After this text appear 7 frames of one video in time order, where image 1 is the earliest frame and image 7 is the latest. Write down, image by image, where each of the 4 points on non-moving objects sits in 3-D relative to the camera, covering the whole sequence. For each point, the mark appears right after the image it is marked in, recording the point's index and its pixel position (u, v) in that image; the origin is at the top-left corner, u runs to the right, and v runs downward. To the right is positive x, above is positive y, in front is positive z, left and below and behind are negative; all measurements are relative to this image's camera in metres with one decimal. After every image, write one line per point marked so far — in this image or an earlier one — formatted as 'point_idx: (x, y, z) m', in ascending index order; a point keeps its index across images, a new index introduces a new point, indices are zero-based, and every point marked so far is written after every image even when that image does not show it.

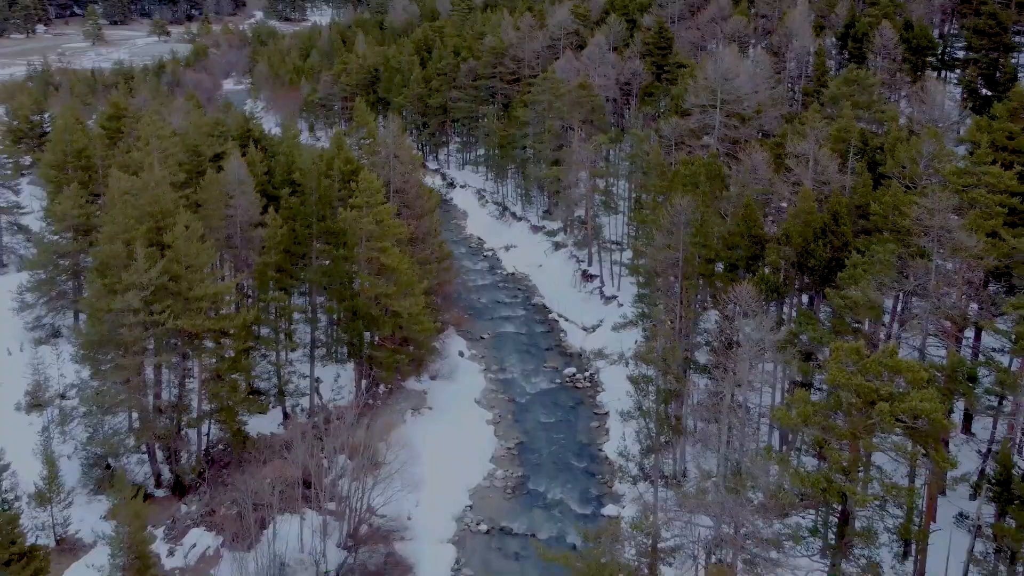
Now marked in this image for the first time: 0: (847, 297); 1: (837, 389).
0: (+5.3, -0.1, +18.9) m
1: (+4.3, -1.3, +16.0) m
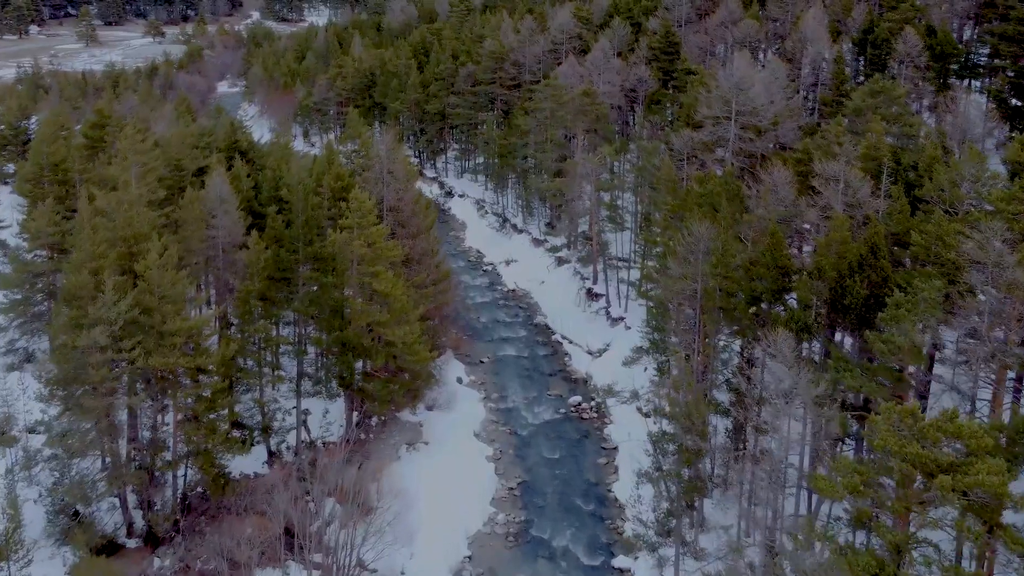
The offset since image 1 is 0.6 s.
0: (+5.3, -0.7, +16.9) m
1: (+4.4, -1.9, +14.1) m
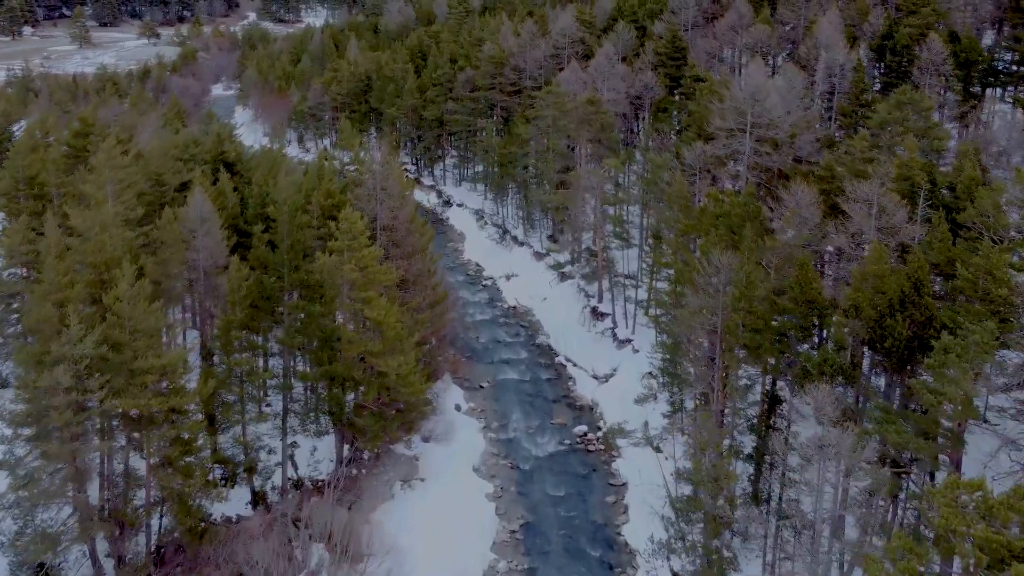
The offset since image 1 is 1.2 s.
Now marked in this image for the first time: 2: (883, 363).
0: (+5.4, -1.3, +15.1) m
1: (+4.4, -2.5, +12.3) m
2: (+5.2, -1.0, +16.8) m
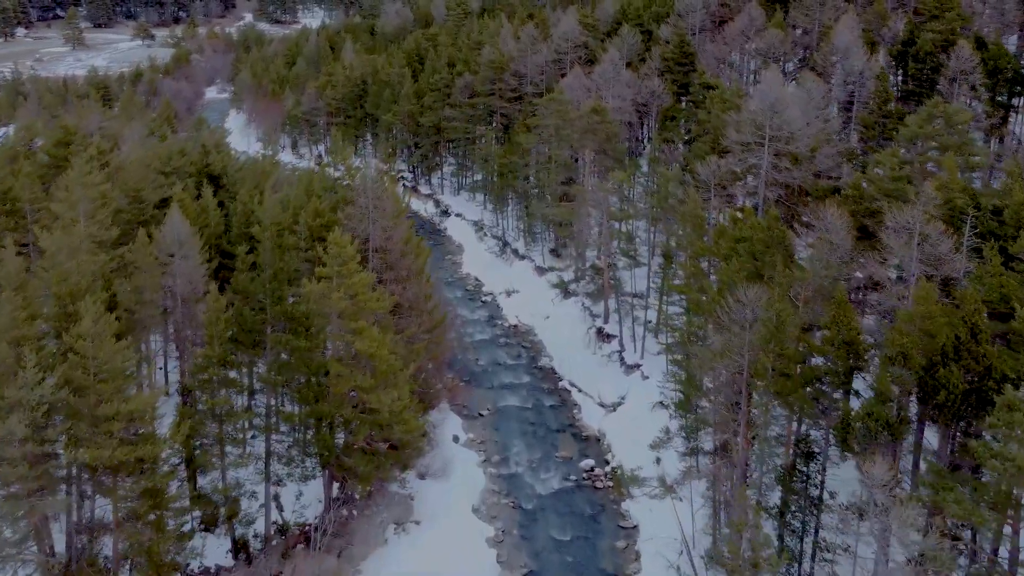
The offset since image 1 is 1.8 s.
0: (+5.4, -1.8, +13.3) m
1: (+4.5, -3.0, +10.4) m
2: (+5.2, -1.6, +14.9) m
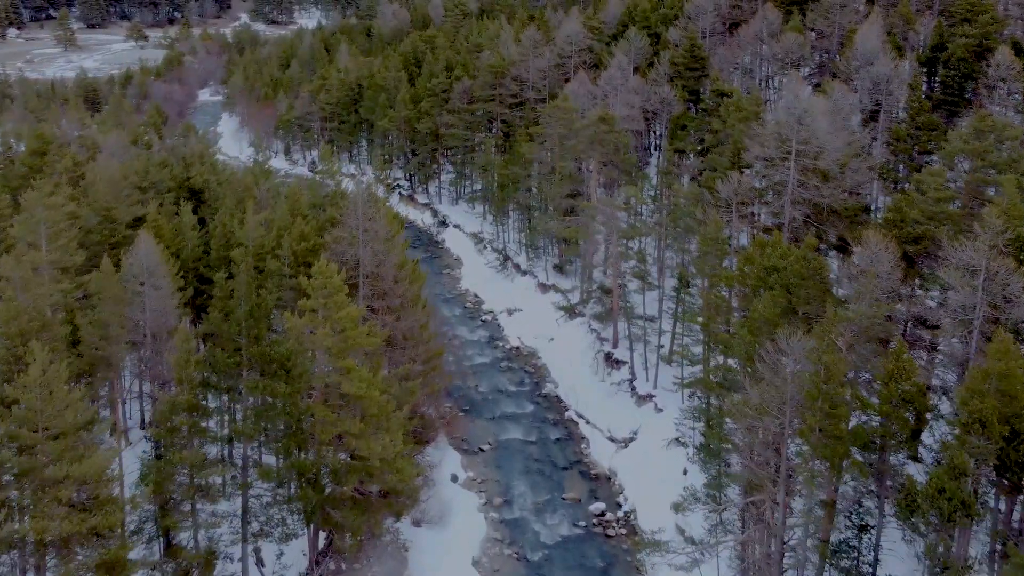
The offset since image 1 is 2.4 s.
0: (+5.5, -2.4, +11.1) m
1: (+4.6, -3.6, +8.2) m
2: (+5.3, -2.2, +12.7) m
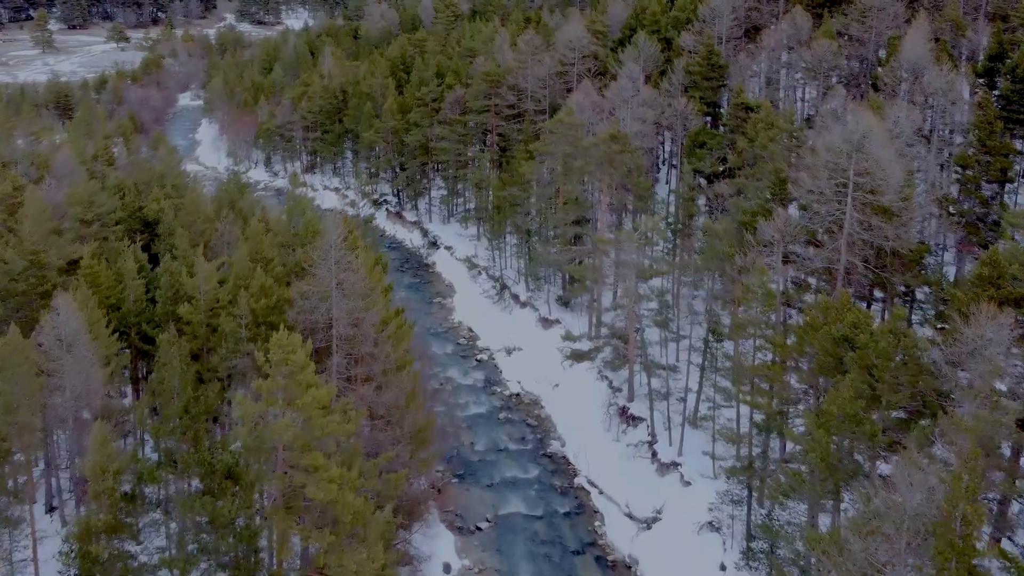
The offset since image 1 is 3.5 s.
0: (+5.7, -3.5, +7.1) m
1: (+4.8, -4.7, +4.2) m
2: (+5.5, -3.2, +8.7) m
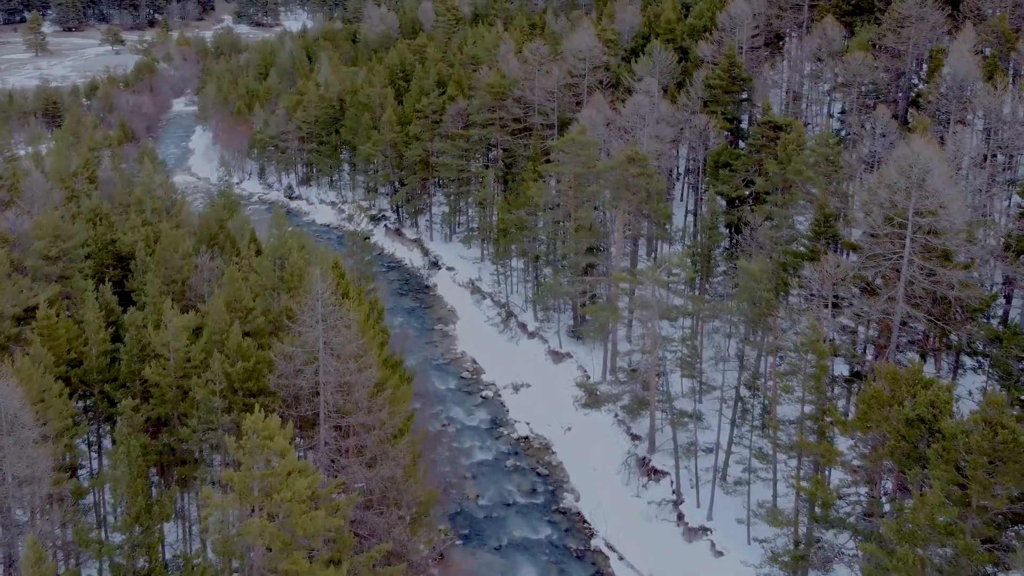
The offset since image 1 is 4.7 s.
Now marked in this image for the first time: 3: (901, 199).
0: (+5.9, -4.3, +4.6) m
1: (+5.0, -5.5, +1.7) m
2: (+5.7, -4.0, +6.2) m
3: (+5.8, +1.3, +18.2) m
